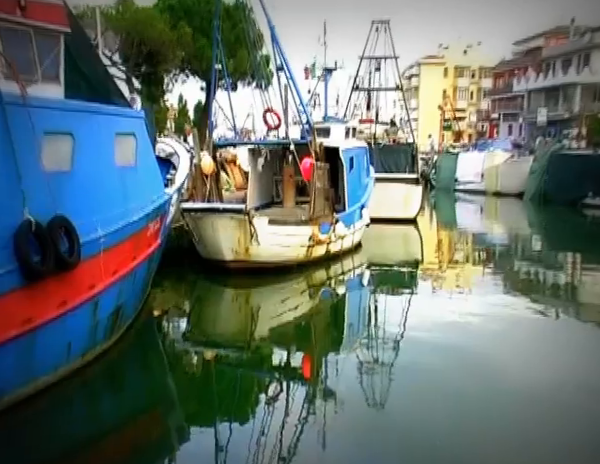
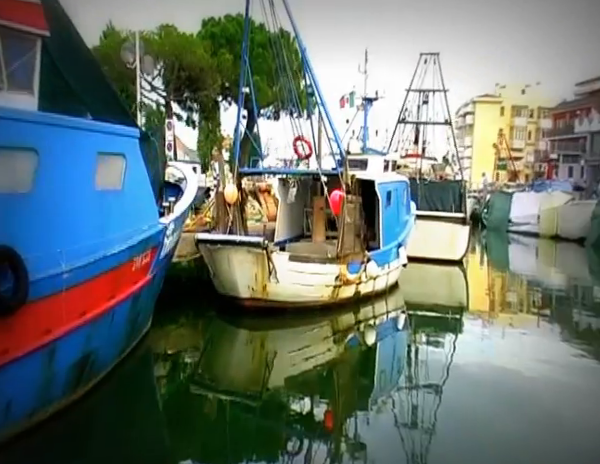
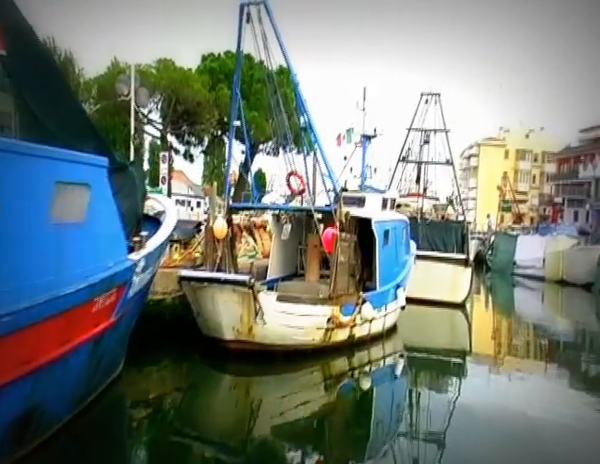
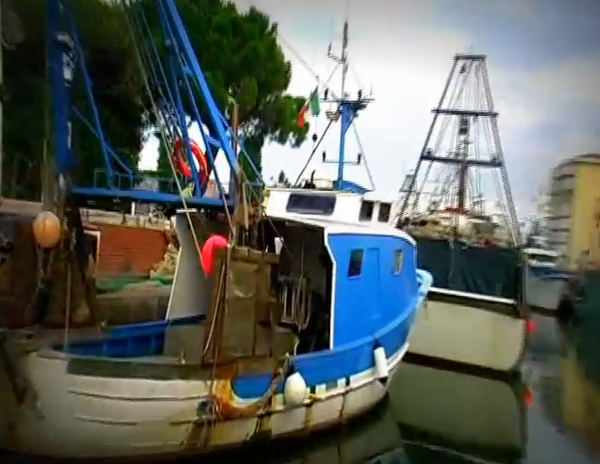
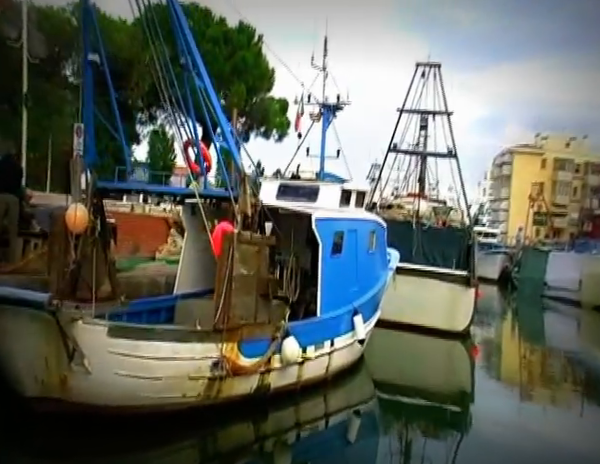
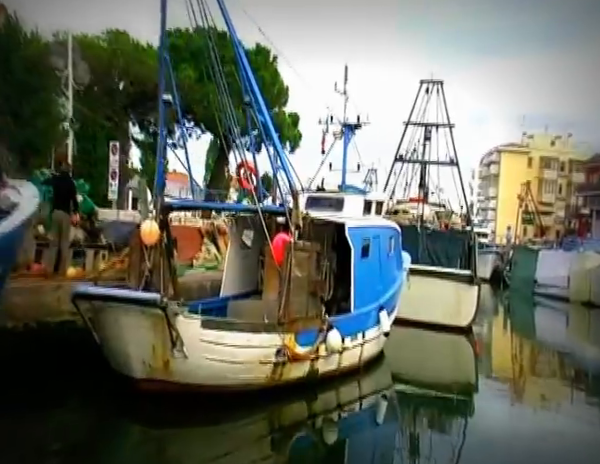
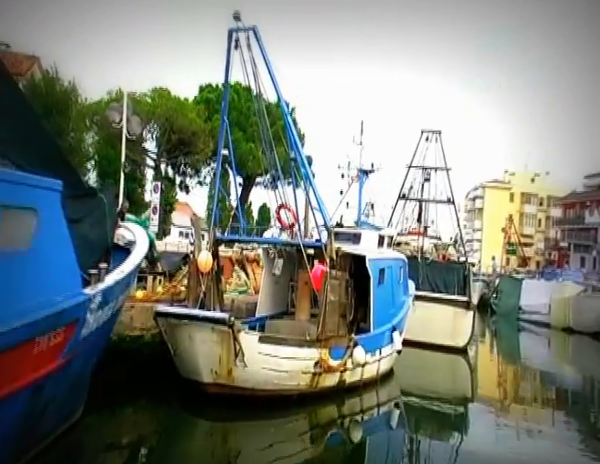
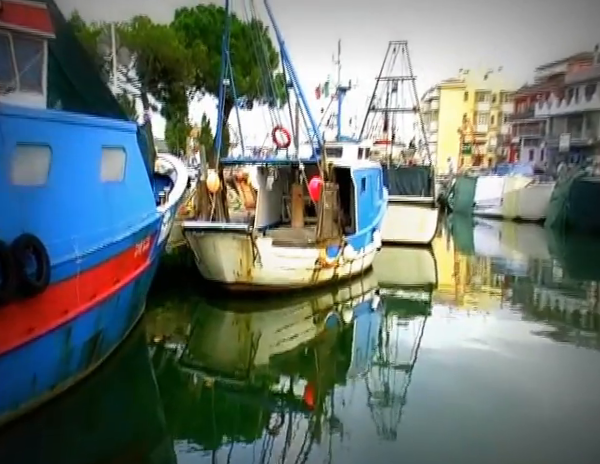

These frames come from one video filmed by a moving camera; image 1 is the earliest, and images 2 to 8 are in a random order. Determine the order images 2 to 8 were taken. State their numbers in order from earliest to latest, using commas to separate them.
8, 2, 3, 7, 6, 5, 4
